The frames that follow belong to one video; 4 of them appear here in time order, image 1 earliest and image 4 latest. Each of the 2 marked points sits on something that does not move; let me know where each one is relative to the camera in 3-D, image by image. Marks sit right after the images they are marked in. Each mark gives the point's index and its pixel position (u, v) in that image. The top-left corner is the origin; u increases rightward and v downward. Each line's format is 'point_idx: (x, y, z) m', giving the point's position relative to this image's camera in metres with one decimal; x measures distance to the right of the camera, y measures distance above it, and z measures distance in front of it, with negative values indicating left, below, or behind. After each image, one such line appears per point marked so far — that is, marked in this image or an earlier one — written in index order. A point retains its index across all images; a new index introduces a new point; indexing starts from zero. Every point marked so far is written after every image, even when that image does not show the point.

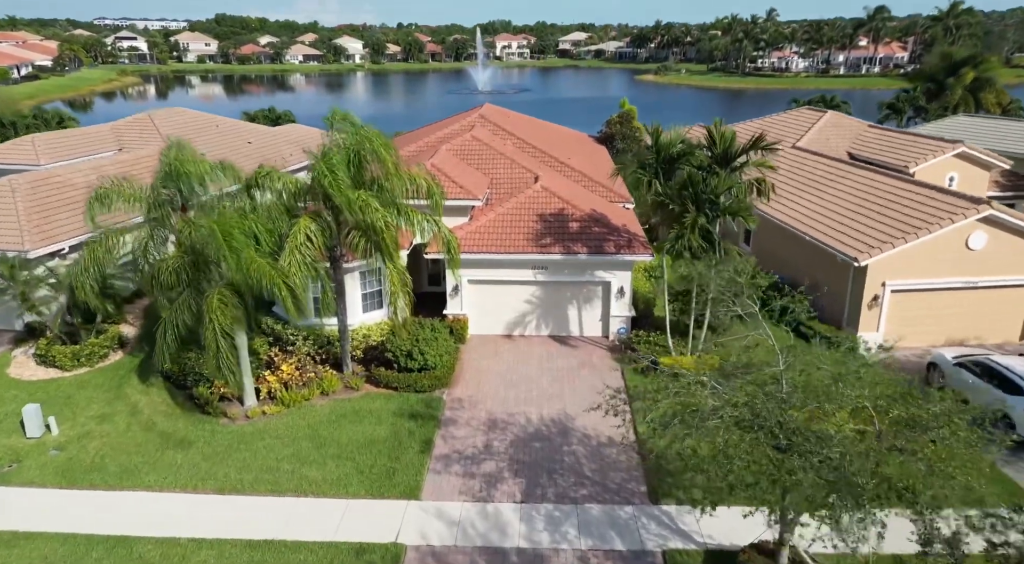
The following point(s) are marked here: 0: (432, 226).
0: (-2.2, +1.6, +17.7) m
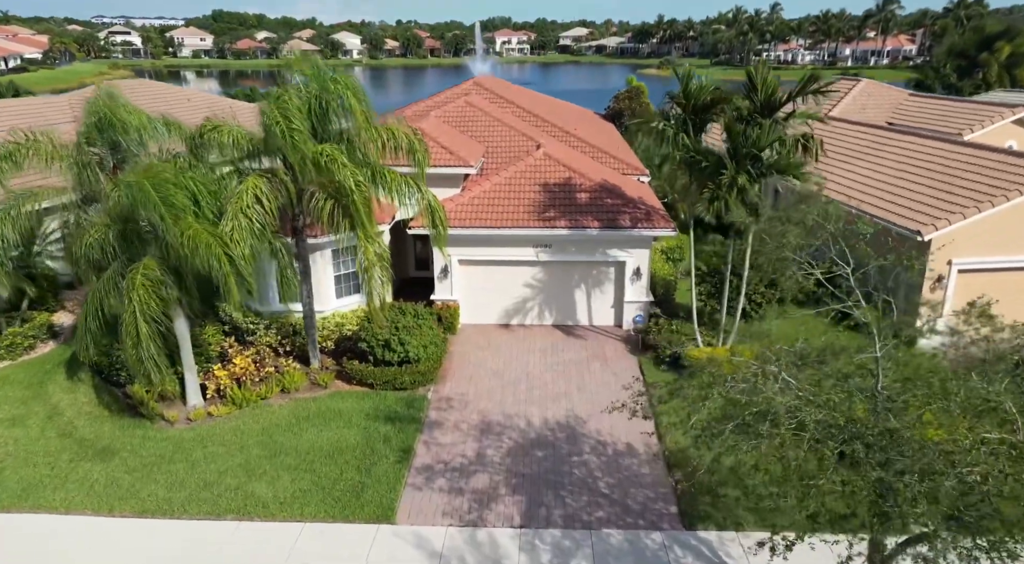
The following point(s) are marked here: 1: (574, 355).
0: (-2.2, +2.1, +14.8) m
1: (+1.6, -1.9, +16.7) m
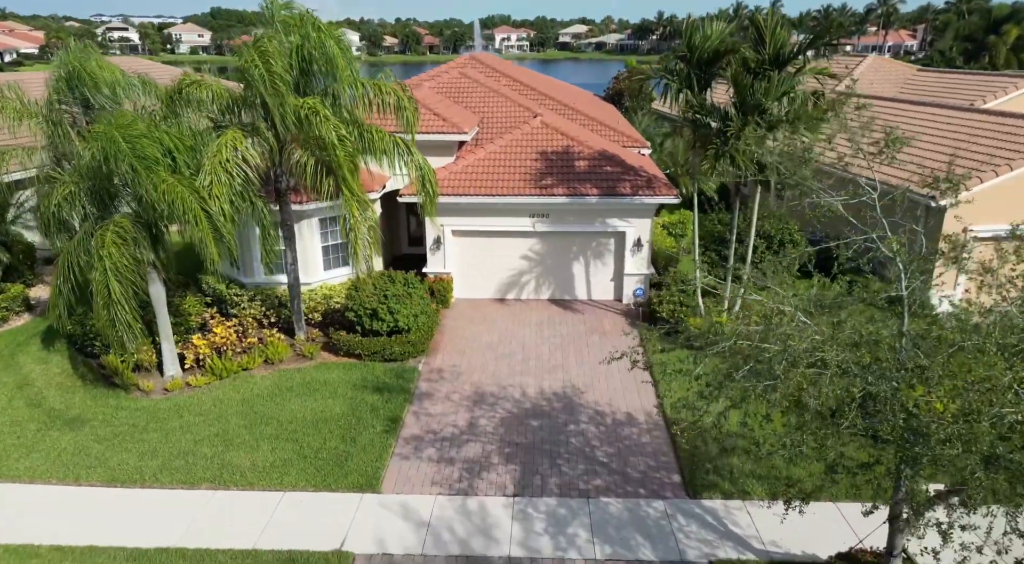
0: (-2.3, +2.8, +14.1) m
1: (+1.5, -1.1, +16.1) m
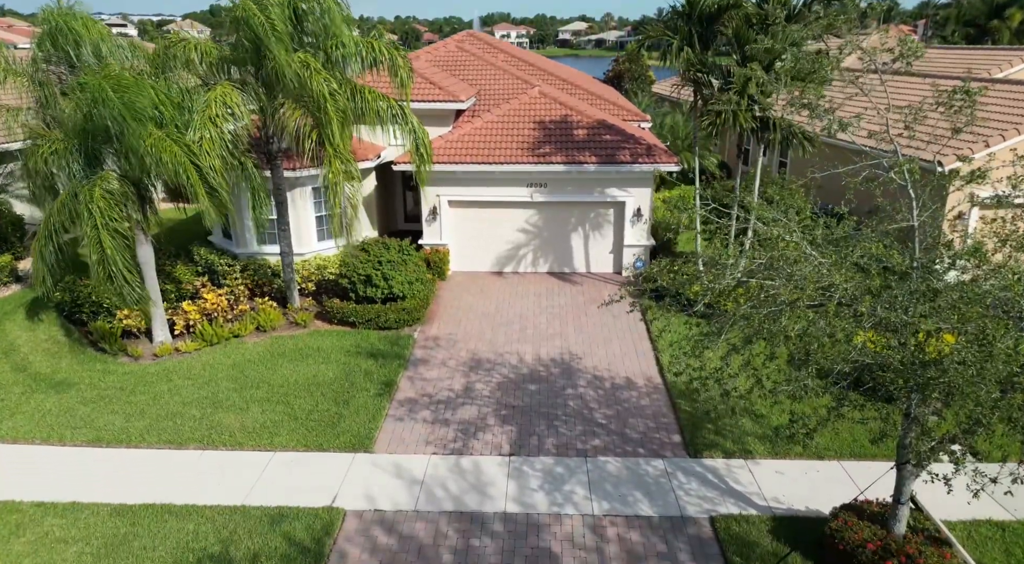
0: (-2.4, +3.5, +13.9) m
1: (+1.4, -0.4, +15.8) m
